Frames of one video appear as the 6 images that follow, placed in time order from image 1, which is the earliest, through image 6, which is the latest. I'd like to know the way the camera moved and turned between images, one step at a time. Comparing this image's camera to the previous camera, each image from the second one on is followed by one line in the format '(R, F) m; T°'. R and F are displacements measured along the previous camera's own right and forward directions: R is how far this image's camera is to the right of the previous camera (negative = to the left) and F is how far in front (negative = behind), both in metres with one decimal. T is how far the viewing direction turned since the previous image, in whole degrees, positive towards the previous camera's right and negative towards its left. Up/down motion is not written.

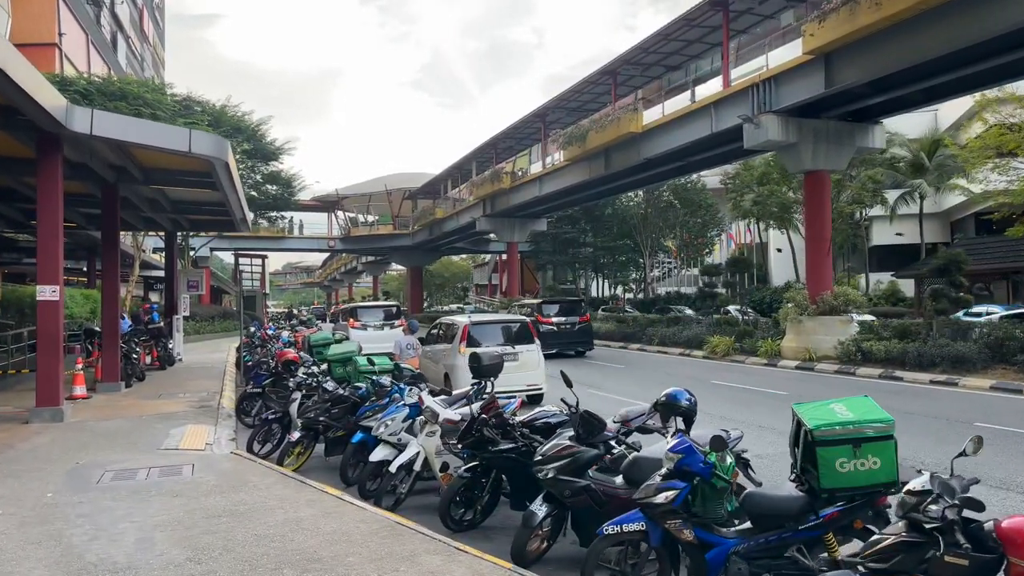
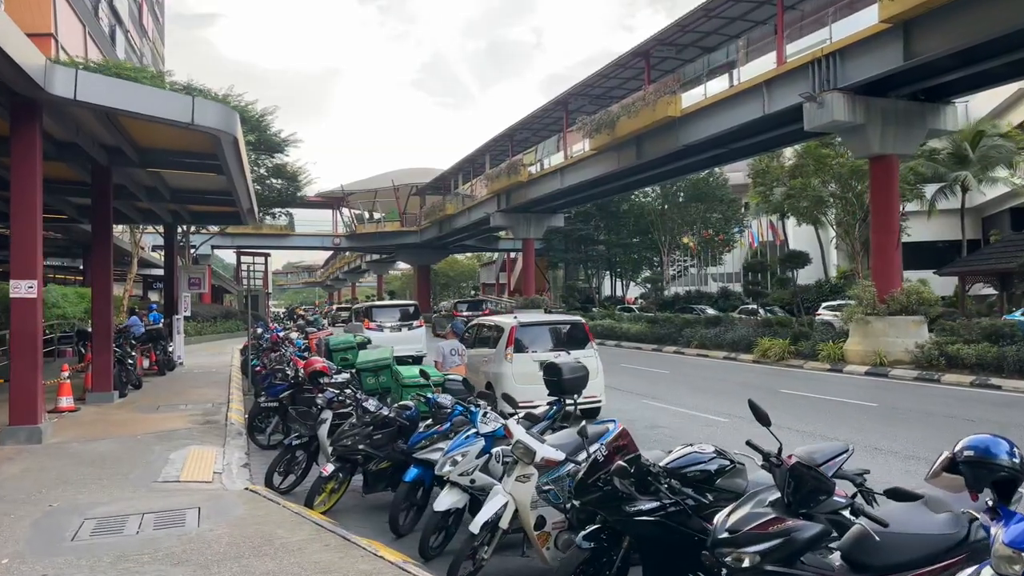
(-0.8, +1.7) m; 0°
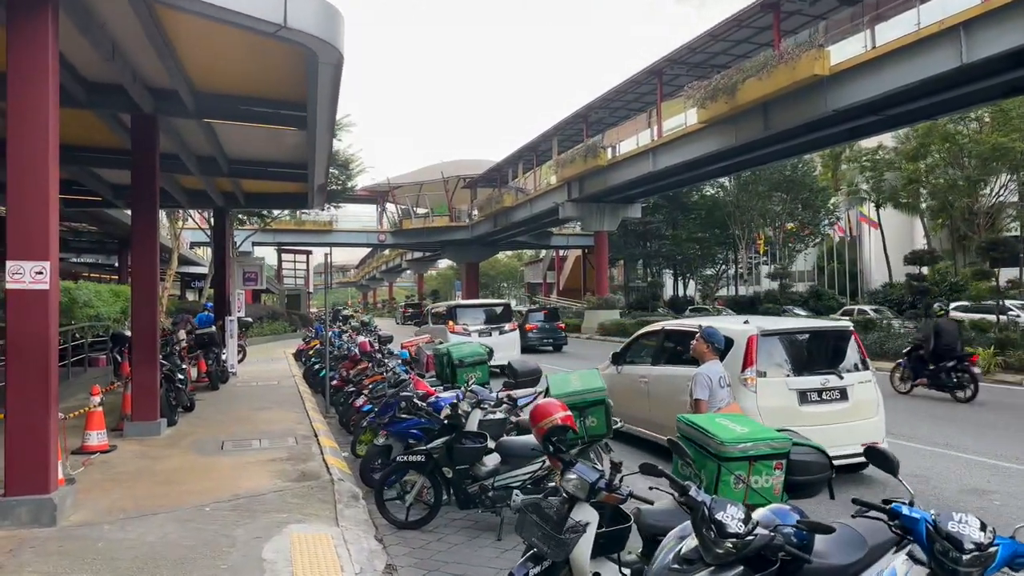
(-2.0, +3.3) m; -2°
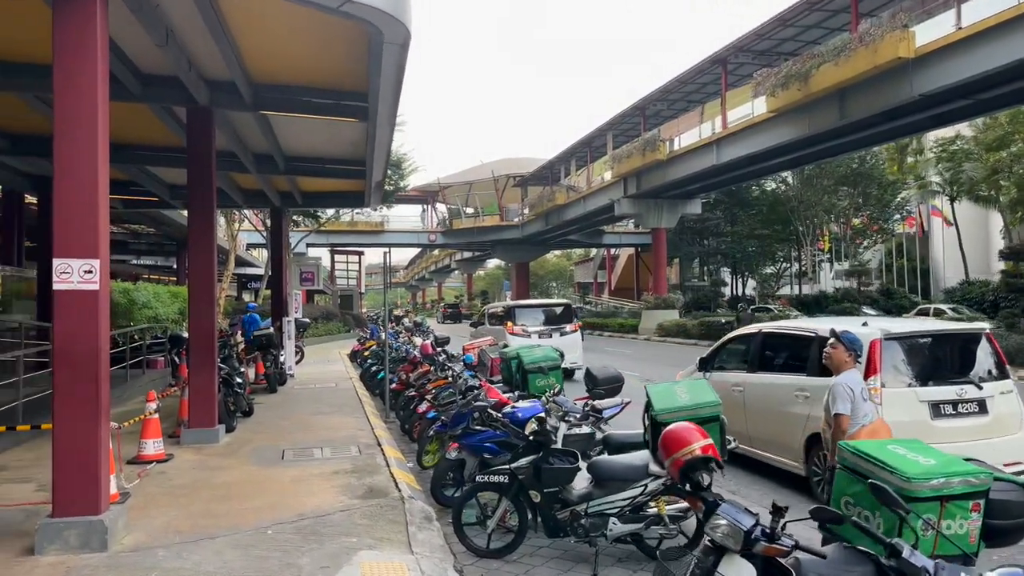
(-0.3, +0.7) m; -4°
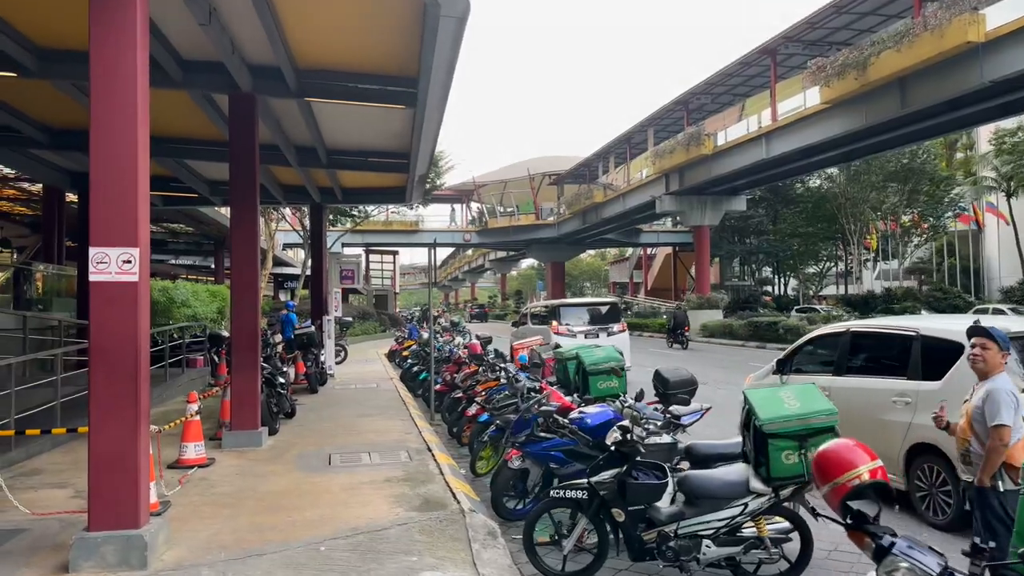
(-0.3, +0.5) m; -2°
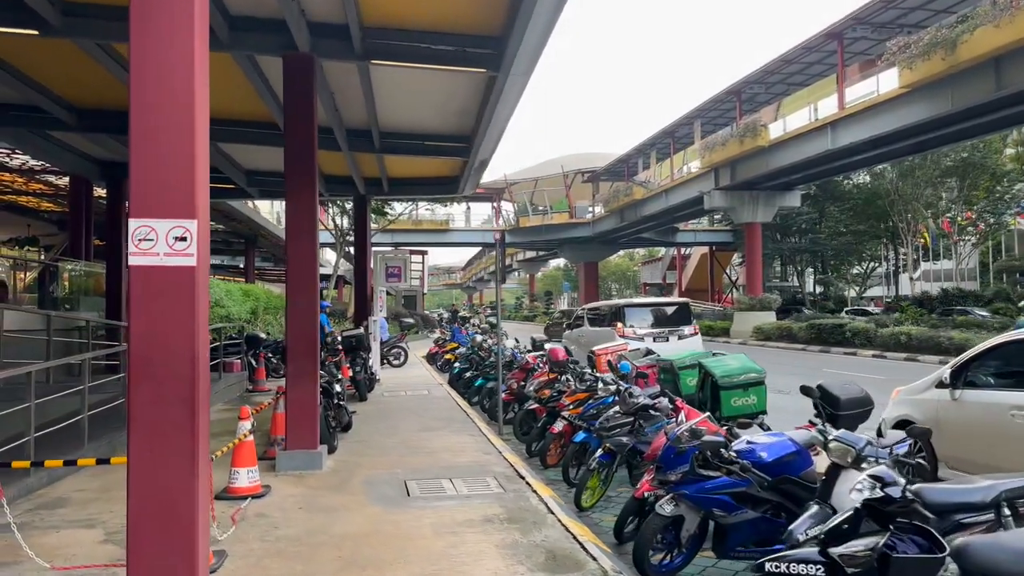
(-0.8, +1.3) m; -2°
